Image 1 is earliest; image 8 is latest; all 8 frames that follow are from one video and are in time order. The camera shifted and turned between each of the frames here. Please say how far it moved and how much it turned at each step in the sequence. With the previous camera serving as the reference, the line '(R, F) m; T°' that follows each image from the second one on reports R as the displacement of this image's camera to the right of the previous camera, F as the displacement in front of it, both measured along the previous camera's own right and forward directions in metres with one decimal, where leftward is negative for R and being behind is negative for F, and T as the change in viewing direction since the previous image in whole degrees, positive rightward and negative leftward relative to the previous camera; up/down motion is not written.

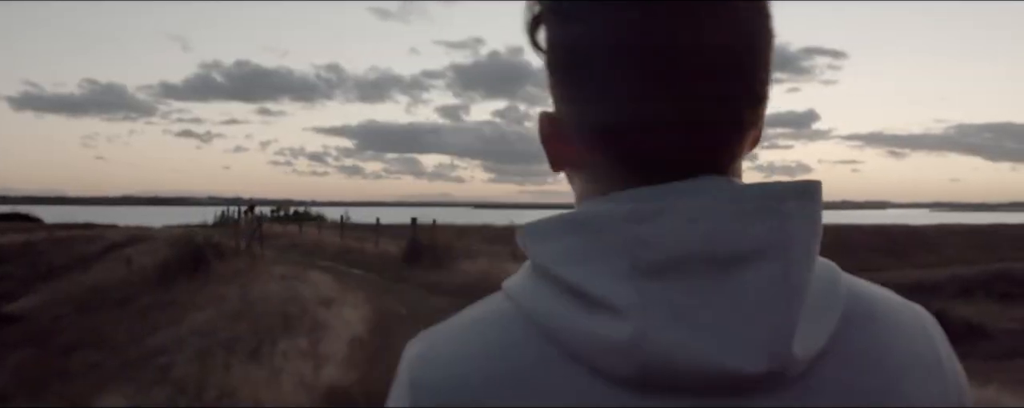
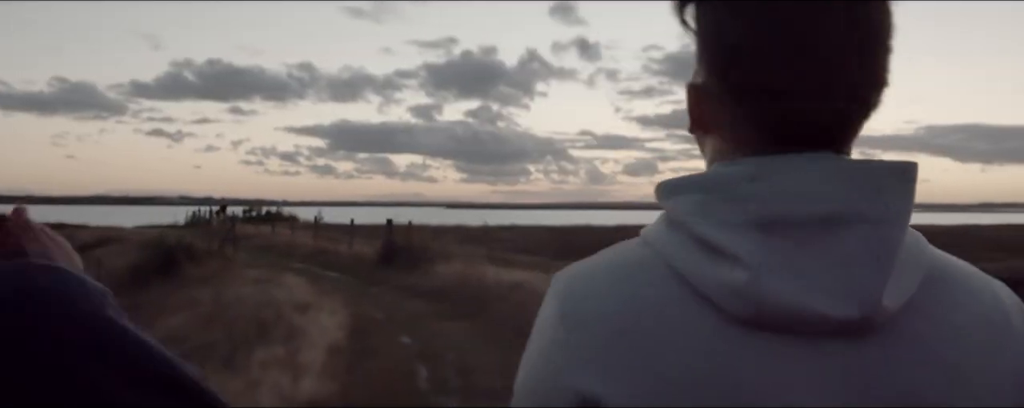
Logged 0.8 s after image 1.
(-0.1, +0.1) m; +2°
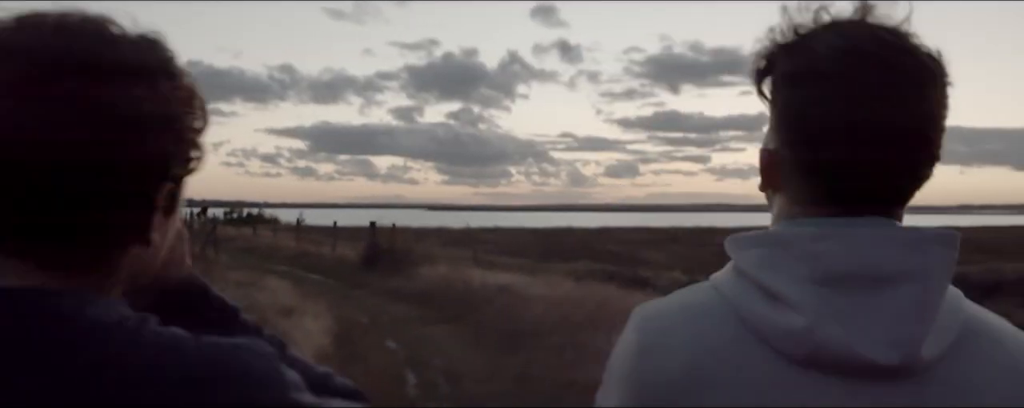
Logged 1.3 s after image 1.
(-0.1, +0.1) m; +1°
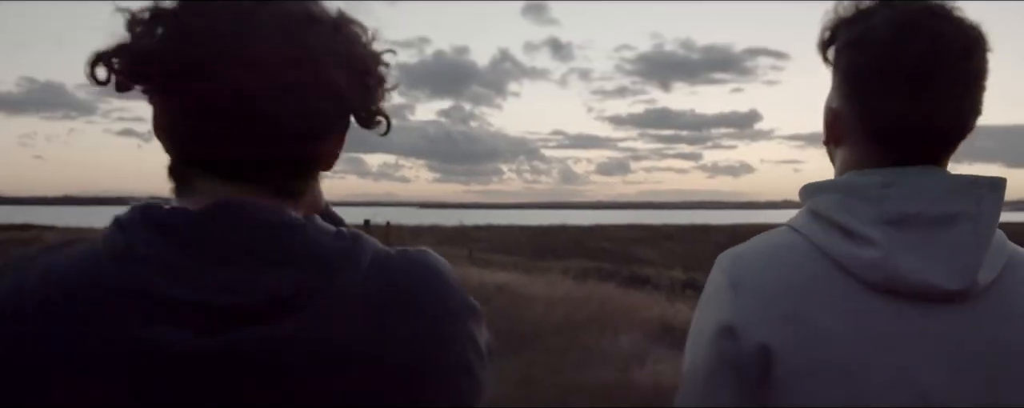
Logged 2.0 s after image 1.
(-0.1, +0.2) m; +1°
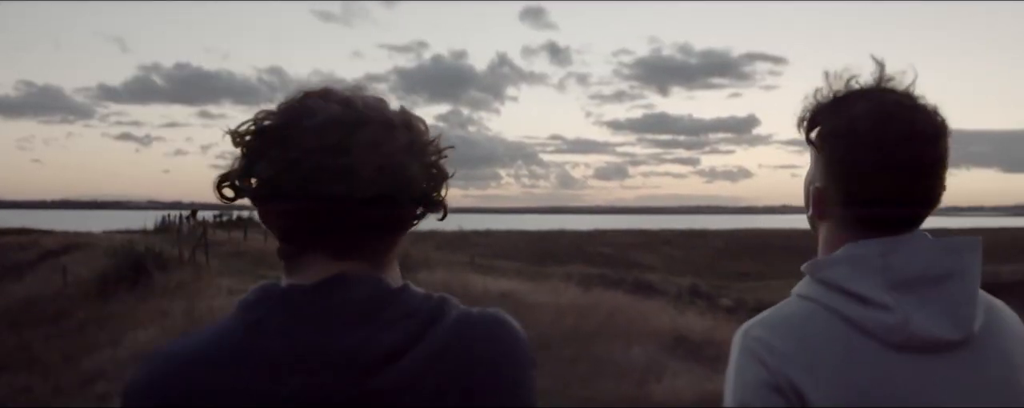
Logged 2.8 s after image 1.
(-0.1, +0.2) m; 0°
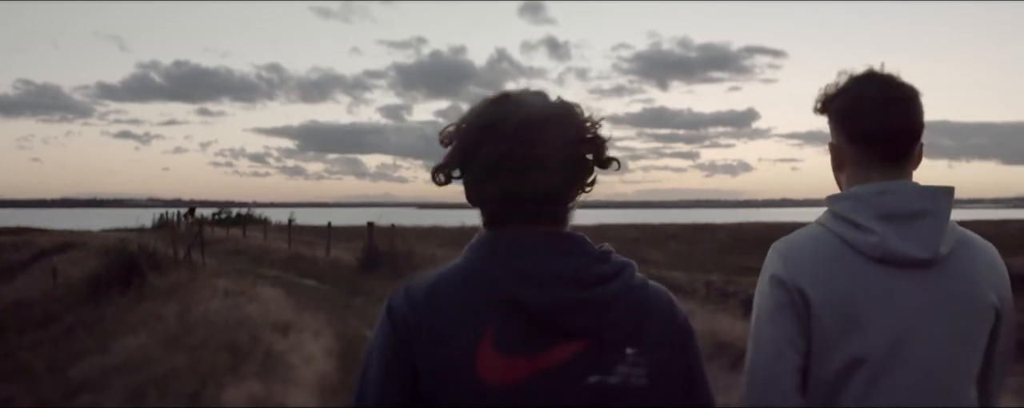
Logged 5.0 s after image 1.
(-0.2, +1.0) m; 0°
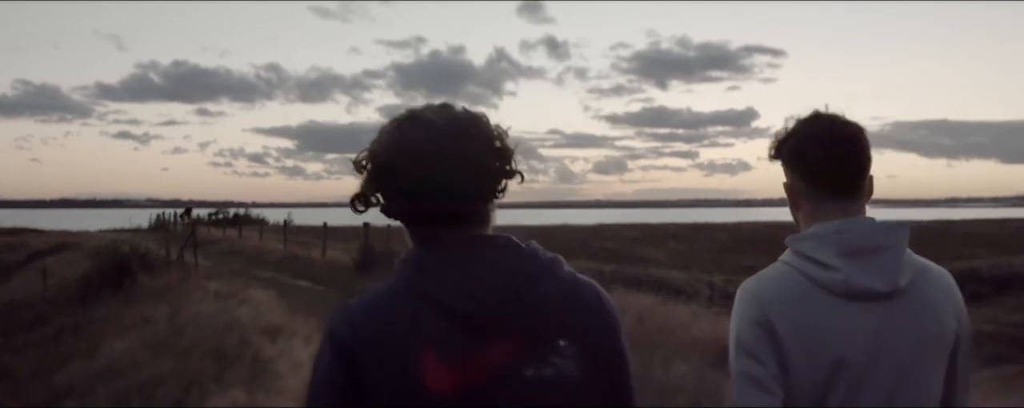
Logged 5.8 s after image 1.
(0.0, +0.4) m; 0°
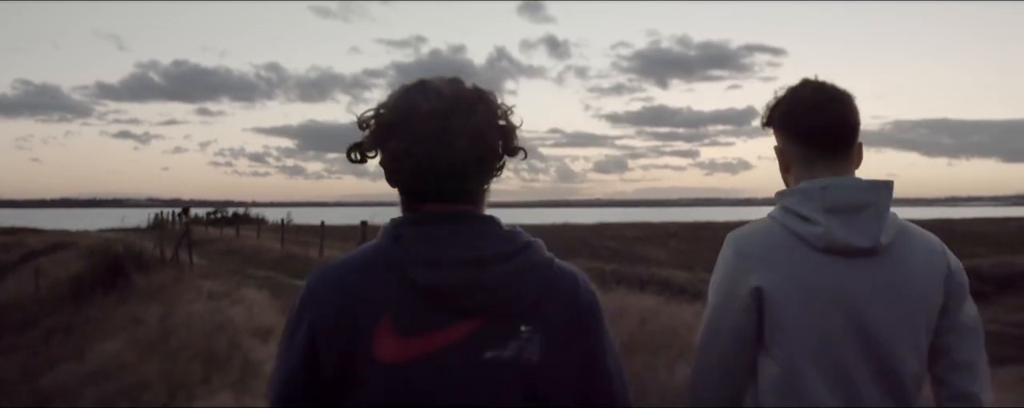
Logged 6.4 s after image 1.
(0.0, +0.3) m; 0°
